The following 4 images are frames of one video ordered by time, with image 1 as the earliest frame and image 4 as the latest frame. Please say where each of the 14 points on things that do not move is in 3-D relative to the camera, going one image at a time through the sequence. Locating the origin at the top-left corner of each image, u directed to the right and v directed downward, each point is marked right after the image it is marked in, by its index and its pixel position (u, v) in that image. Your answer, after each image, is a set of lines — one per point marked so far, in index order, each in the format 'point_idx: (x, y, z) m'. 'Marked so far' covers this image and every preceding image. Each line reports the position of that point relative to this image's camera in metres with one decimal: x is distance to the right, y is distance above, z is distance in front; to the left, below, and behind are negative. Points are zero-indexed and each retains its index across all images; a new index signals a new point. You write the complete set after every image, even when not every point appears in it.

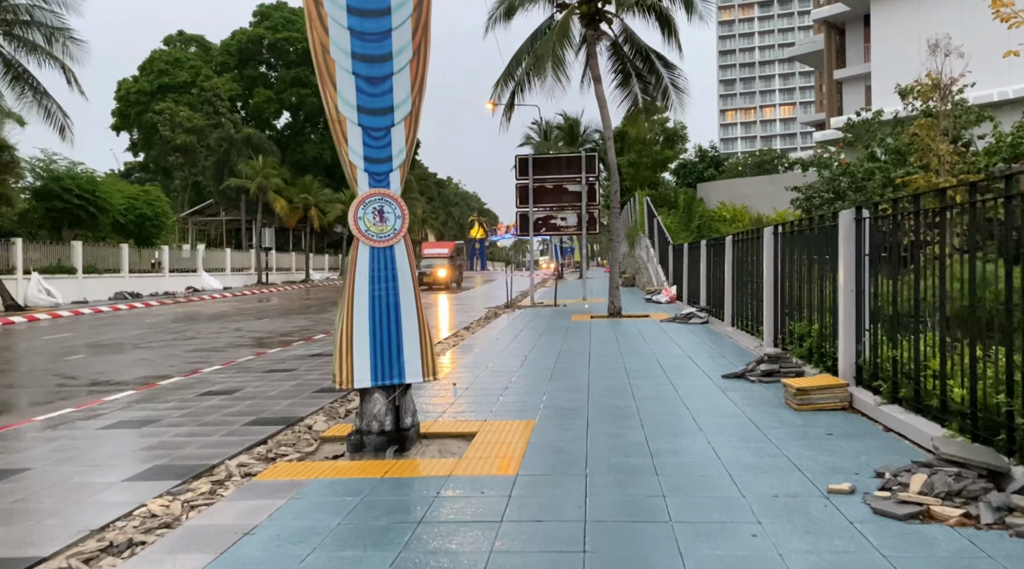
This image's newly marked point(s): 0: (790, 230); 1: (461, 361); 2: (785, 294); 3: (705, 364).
0: (+3.4, +0.7, +9.2) m
1: (-0.7, -1.1, +10.6) m
2: (+3.4, -0.1, +9.4) m
3: (+2.4, -1.0, +9.5) m
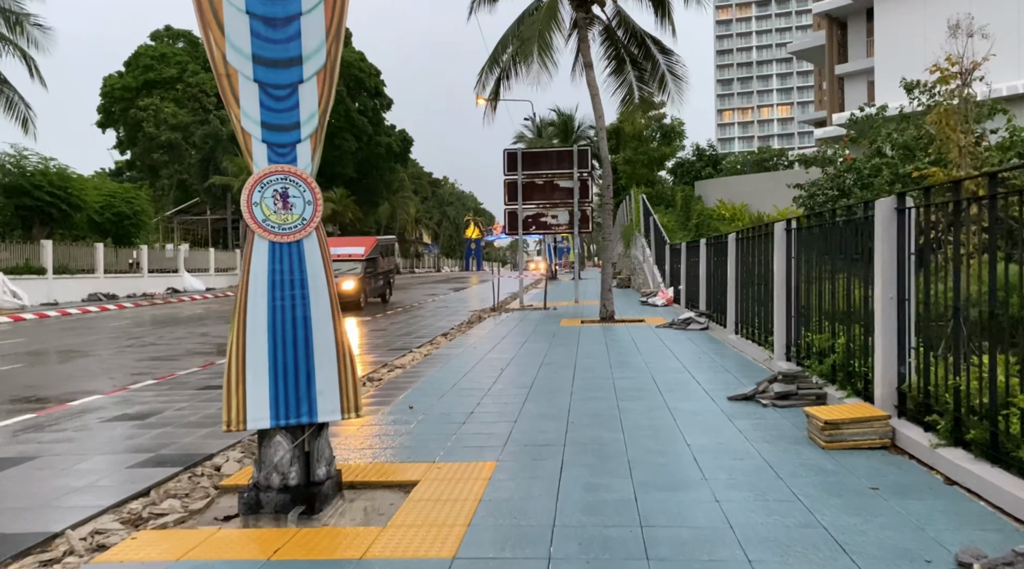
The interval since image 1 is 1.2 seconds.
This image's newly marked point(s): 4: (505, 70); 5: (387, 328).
0: (+3.1, +0.6, +7.9) m
1: (-1.1, -1.1, +9.3) m
2: (+3.1, -0.2, +8.0) m
3: (+2.1, -1.0, +8.2) m
4: (-0.2, +4.9, +17.2) m
5: (-2.7, -0.9, +16.2) m
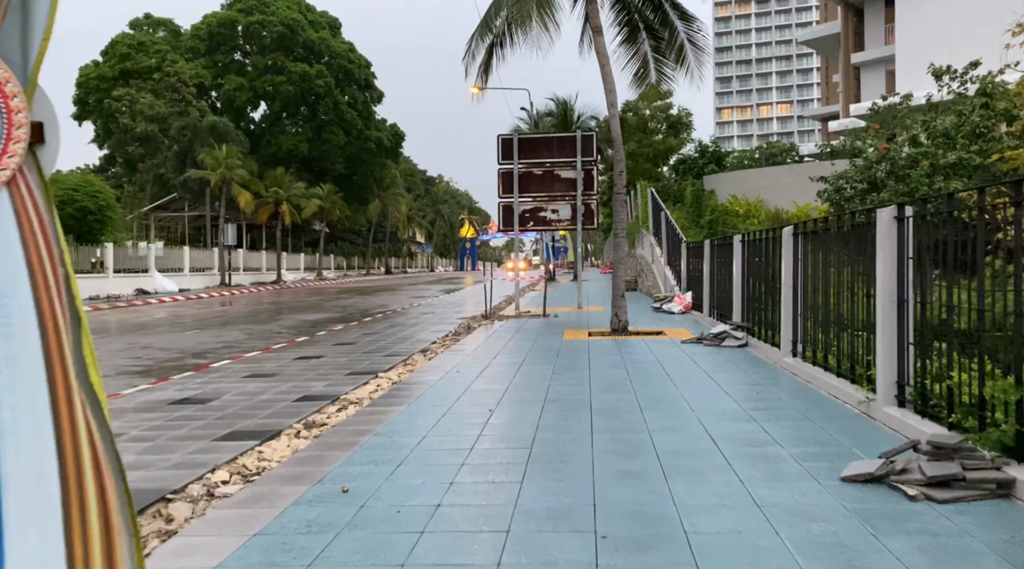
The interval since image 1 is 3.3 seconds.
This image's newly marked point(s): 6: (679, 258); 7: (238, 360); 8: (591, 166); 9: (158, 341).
0: (+3.0, +0.5, +5.3) m
1: (-1.1, -1.2, +6.7) m
2: (+3.0, -0.3, +5.5) m
3: (+2.1, -1.1, +5.6) m
4: (-0.3, +4.8, +14.6) m
5: (-2.8, -1.0, +13.6) m
6: (+4.4, +0.7, +19.7) m
7: (-4.3, -1.2, +11.8) m
8: (+1.9, +2.9, +18.5) m
9: (-8.2, -1.3, +17.5) m
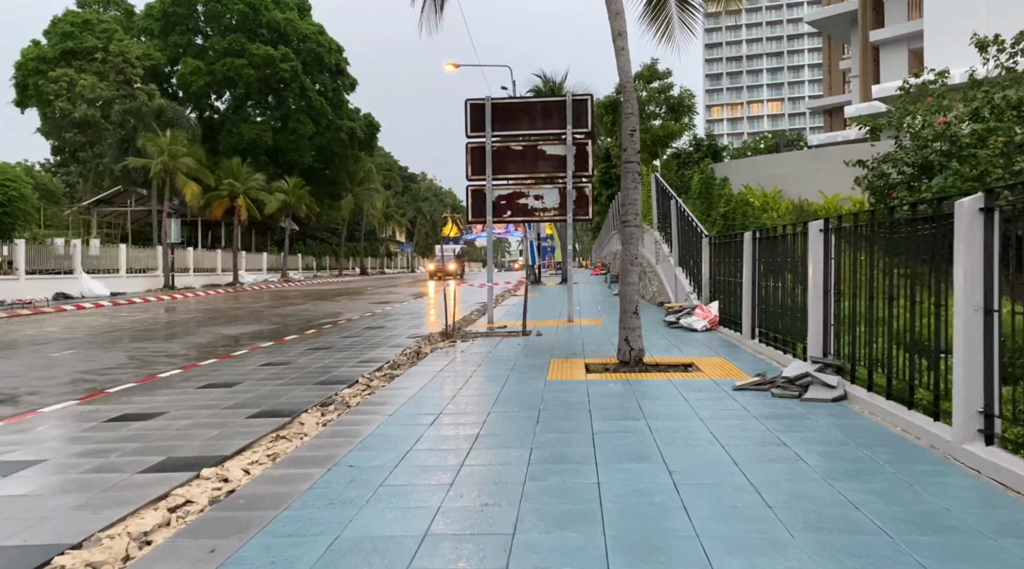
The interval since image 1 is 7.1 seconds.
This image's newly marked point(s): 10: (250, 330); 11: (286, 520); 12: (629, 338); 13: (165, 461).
0: (+2.7, +0.4, +1.0) m
1: (-1.5, -1.4, +2.3) m
2: (+2.7, -0.4, +1.2) m
3: (+1.7, -1.3, +1.3) m
4: (-0.7, +4.7, +10.2) m
5: (-3.3, -1.2, +9.1) m
6: (+3.8, +0.6, +15.4) m
7: (-4.8, -1.3, +7.4) m
8: (+1.4, +2.8, +14.2) m
9: (-8.8, -1.4, +13.0) m
10: (-6.4, -1.1, +18.5) m
11: (-1.2, -1.3, +4.2) m
12: (+1.4, -0.6, +9.3) m
13: (-2.5, -1.3, +5.6) m
